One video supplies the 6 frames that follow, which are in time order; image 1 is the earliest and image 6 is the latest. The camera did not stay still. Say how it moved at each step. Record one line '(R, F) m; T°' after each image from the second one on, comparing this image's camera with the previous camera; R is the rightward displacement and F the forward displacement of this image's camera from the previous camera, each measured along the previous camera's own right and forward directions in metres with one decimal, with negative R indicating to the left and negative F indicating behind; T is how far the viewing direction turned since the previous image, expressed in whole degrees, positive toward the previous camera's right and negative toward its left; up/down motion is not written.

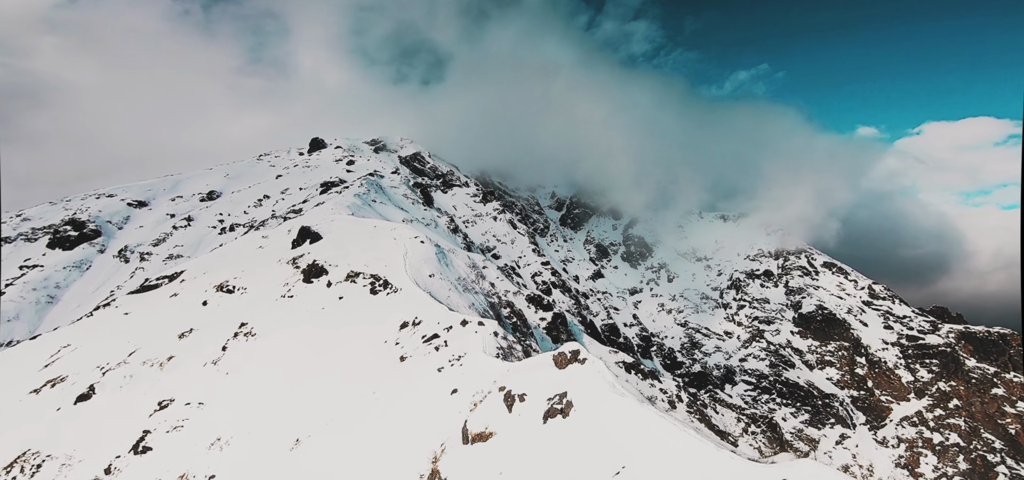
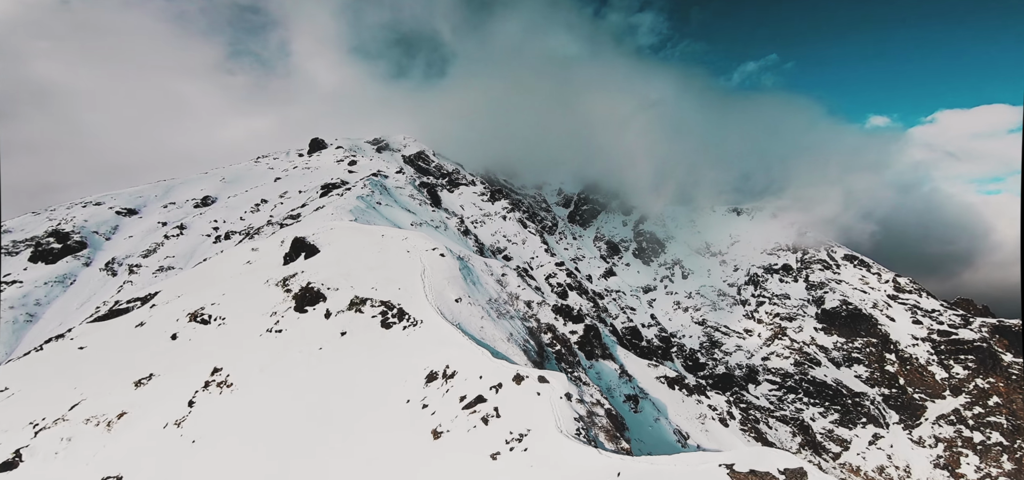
(-3.2, +10.9) m; 0°
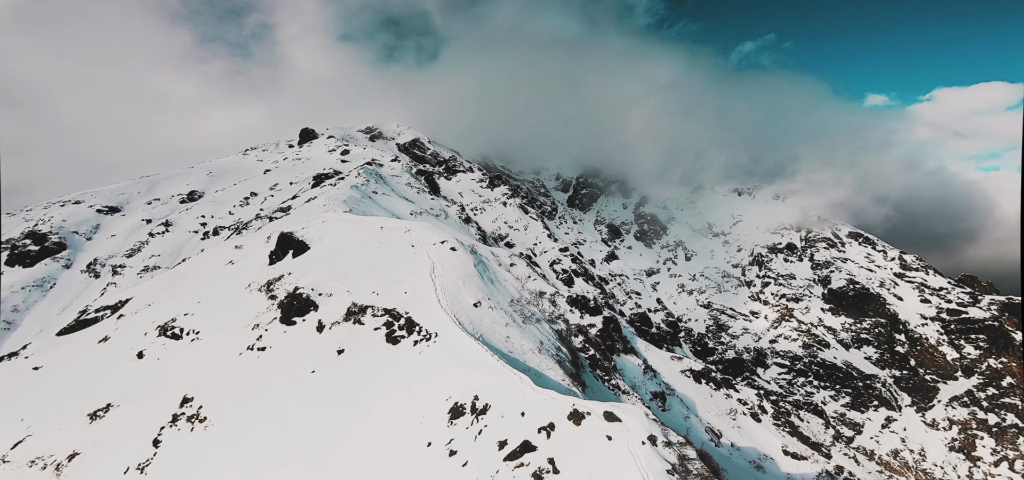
(-1.9, +6.7) m; 0°
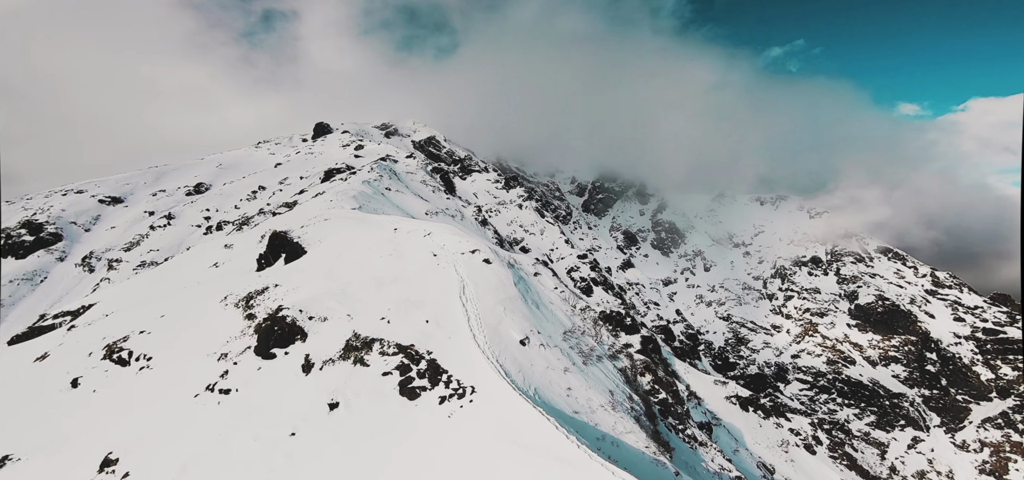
(-2.3, +8.7) m; -1°
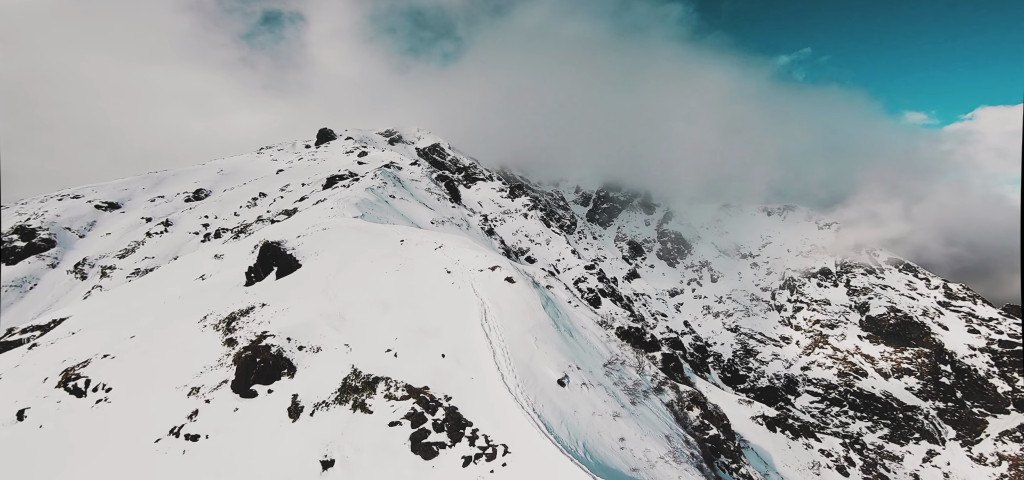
(-1.2, +4.2) m; 0°
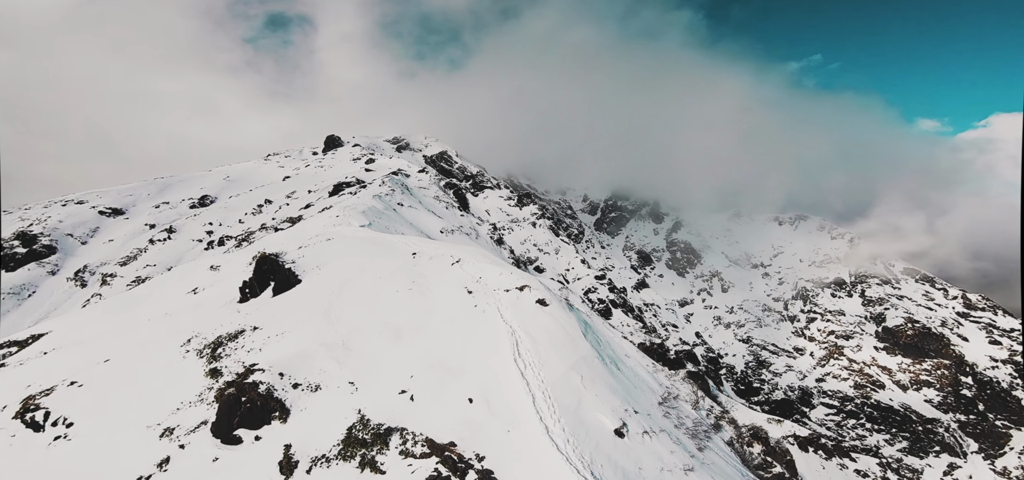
(-1.1, +3.5) m; -1°
